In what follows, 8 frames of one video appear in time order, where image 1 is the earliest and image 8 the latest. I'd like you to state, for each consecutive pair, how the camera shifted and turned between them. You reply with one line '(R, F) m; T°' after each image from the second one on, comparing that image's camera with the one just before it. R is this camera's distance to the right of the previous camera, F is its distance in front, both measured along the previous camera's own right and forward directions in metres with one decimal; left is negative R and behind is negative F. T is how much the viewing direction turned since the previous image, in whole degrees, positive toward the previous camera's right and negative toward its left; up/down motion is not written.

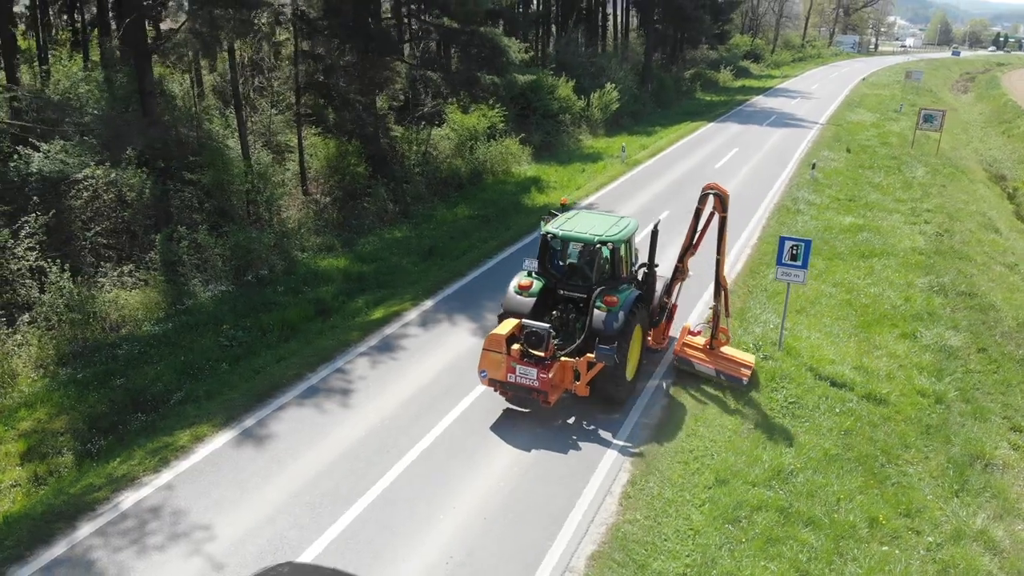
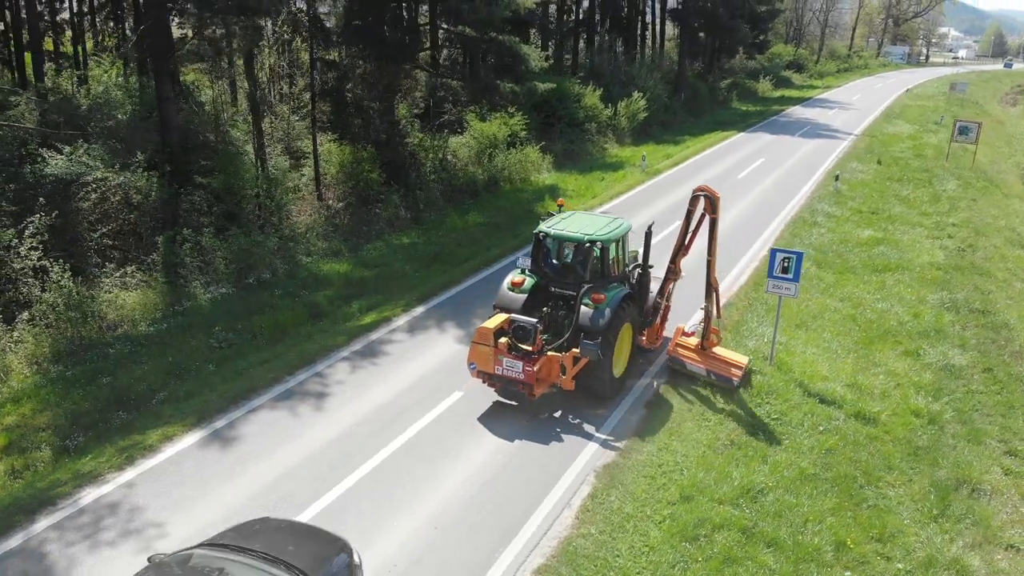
(+0.9, +0.1) m; -3°
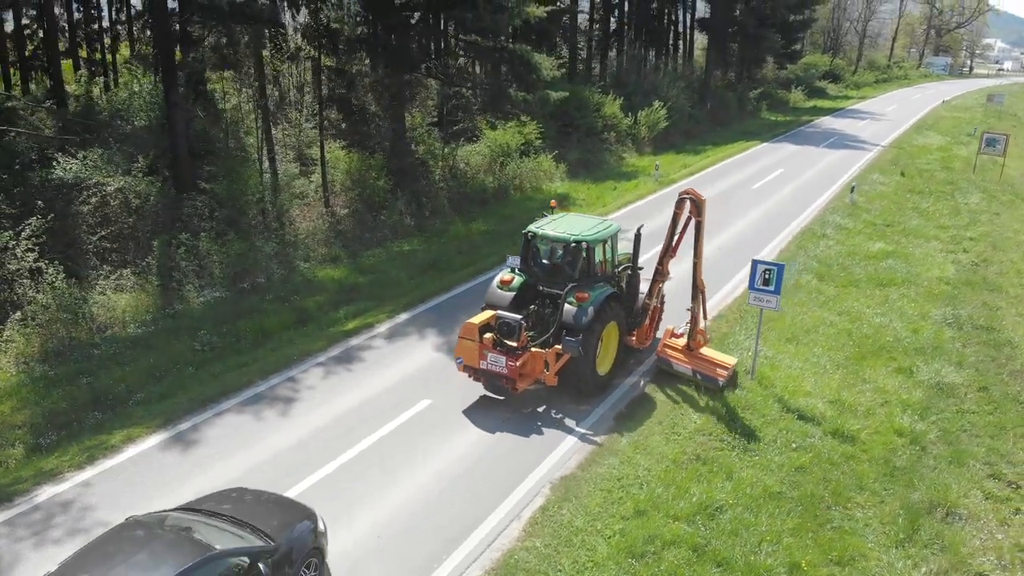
(+0.9, +0.1) m; -3°
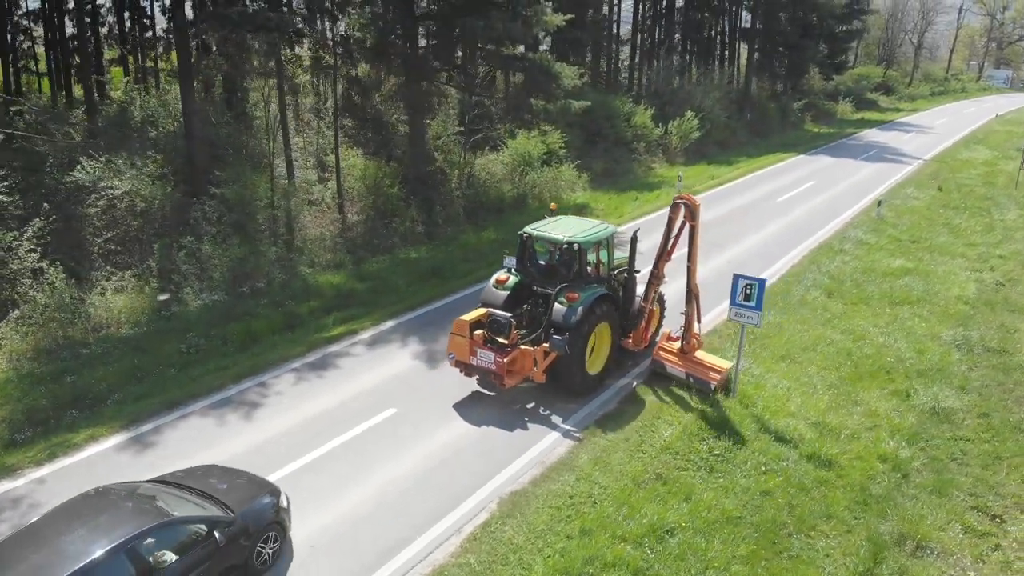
(+1.1, +0.2) m; -4°
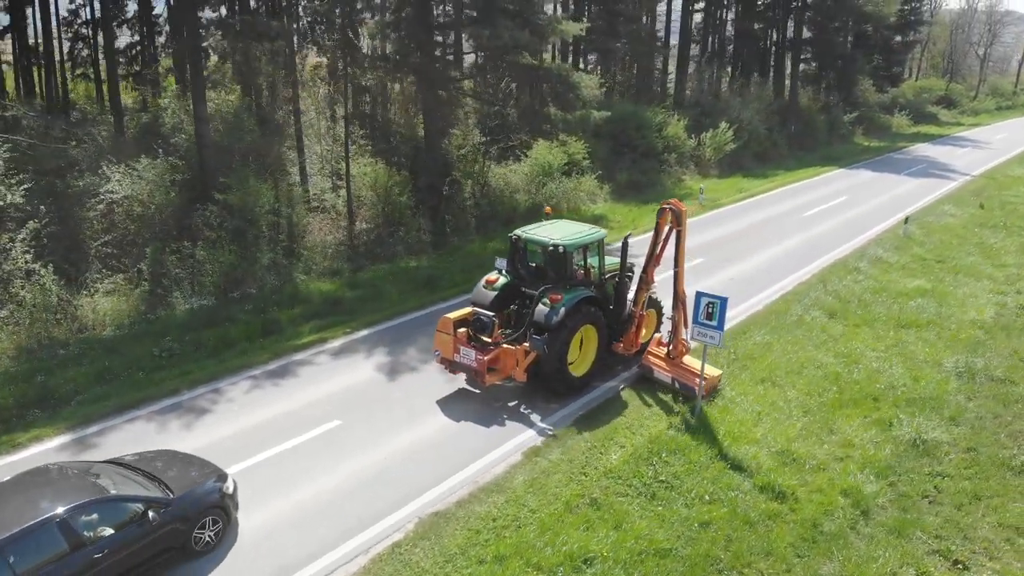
(+1.4, +0.4) m; -4°
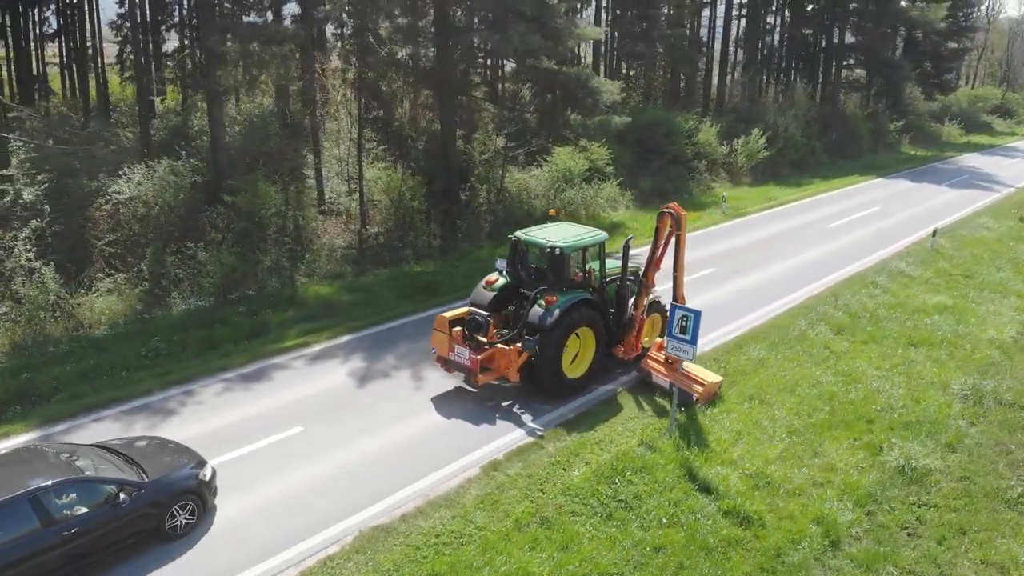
(+1.0, +0.3) m; -4°
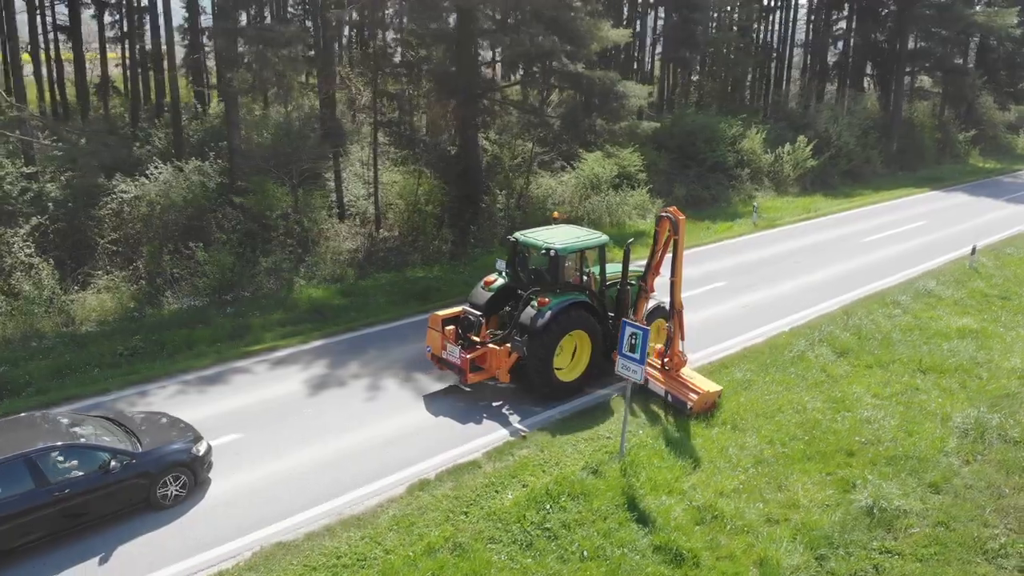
(+1.5, +0.5) m; -5°
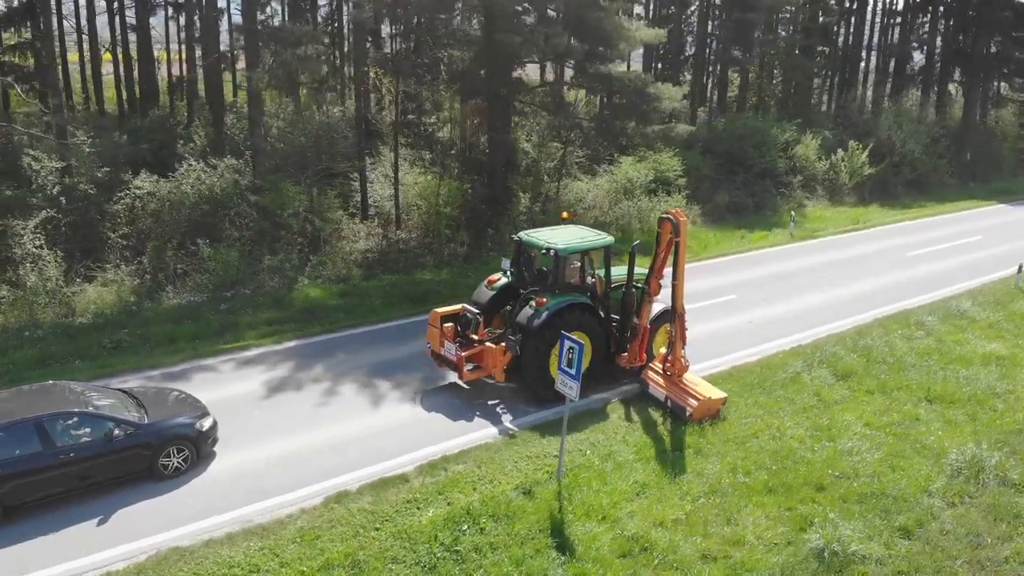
(+1.6, +0.5) m; -6°
